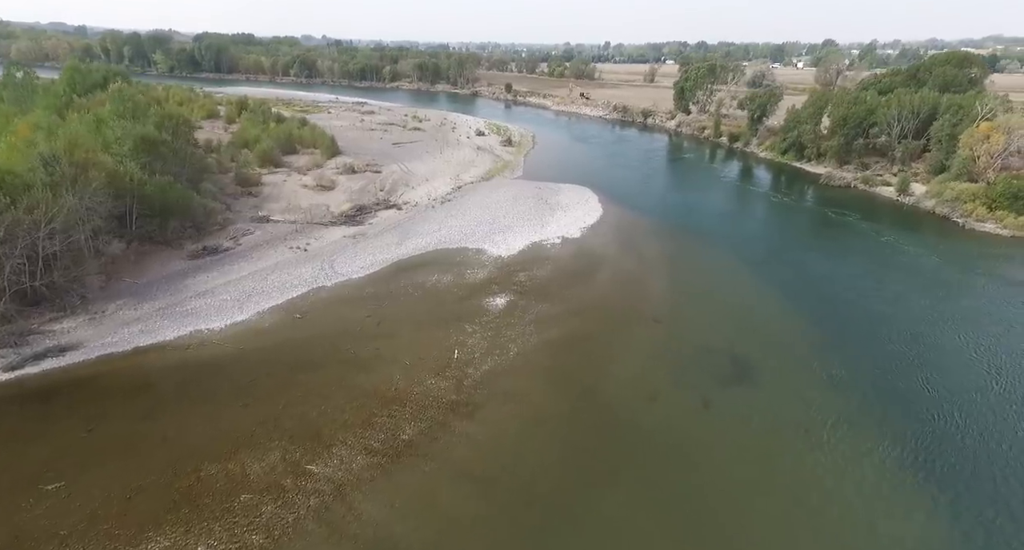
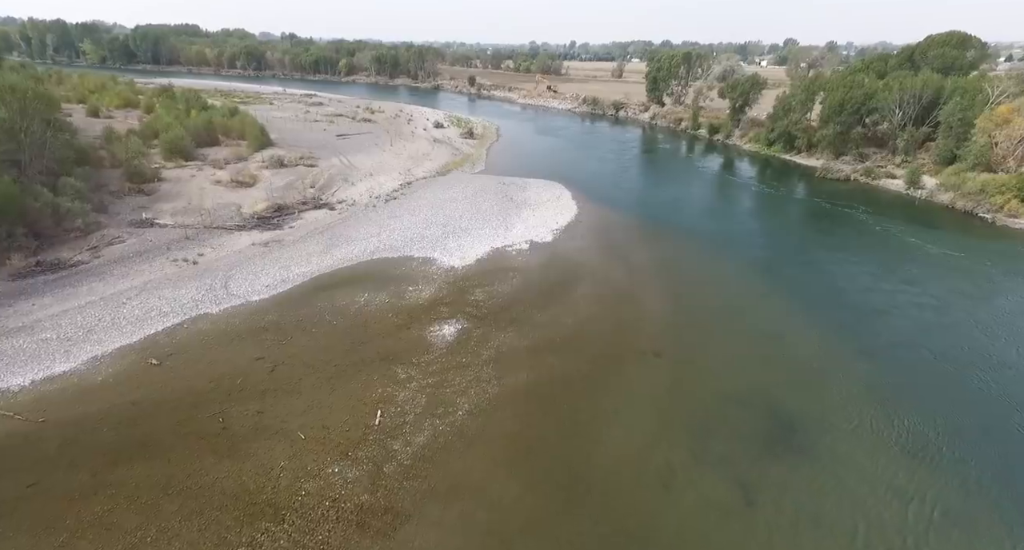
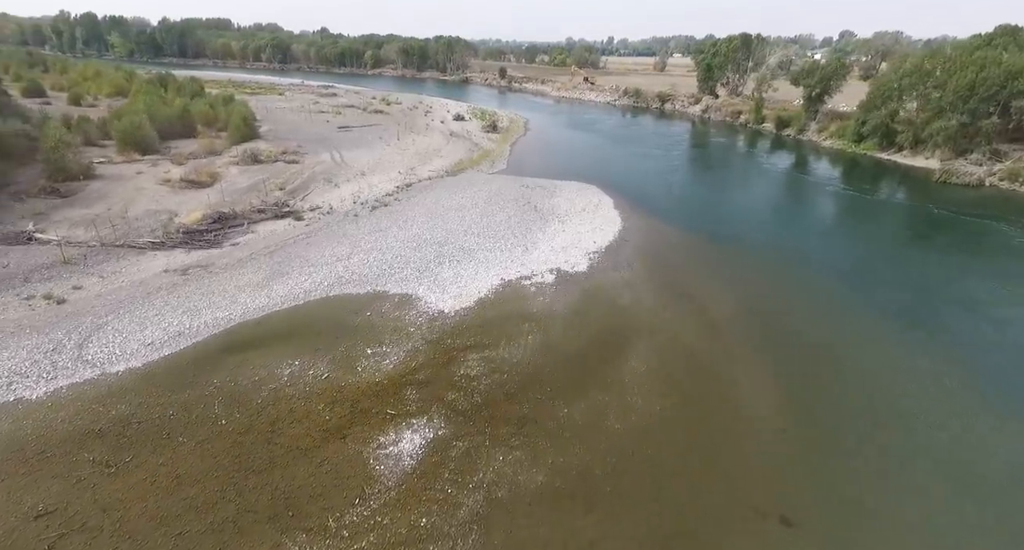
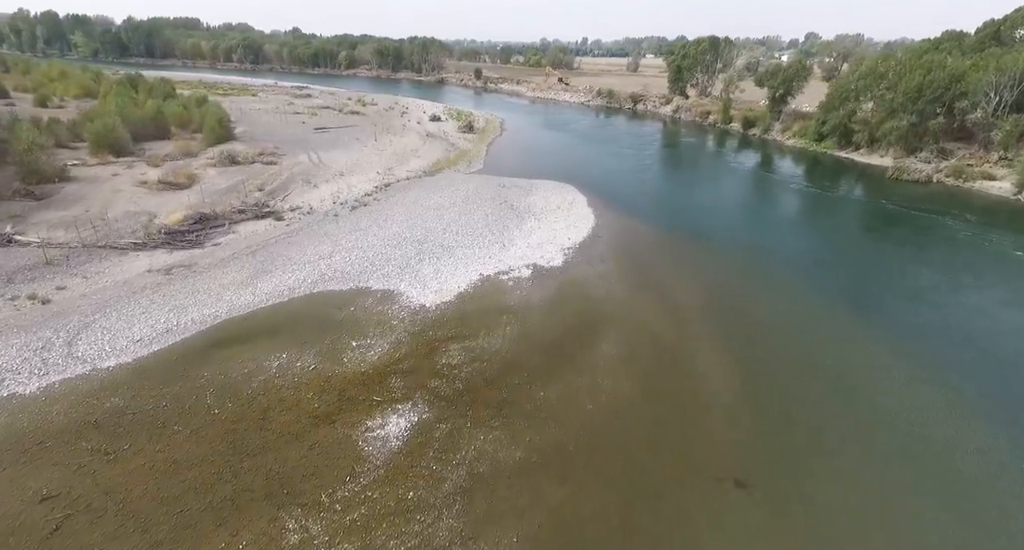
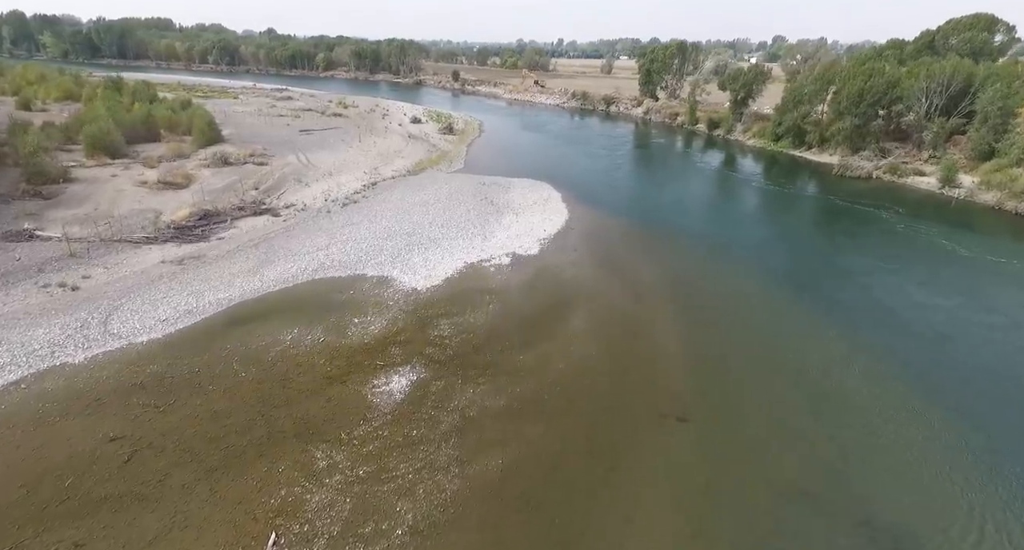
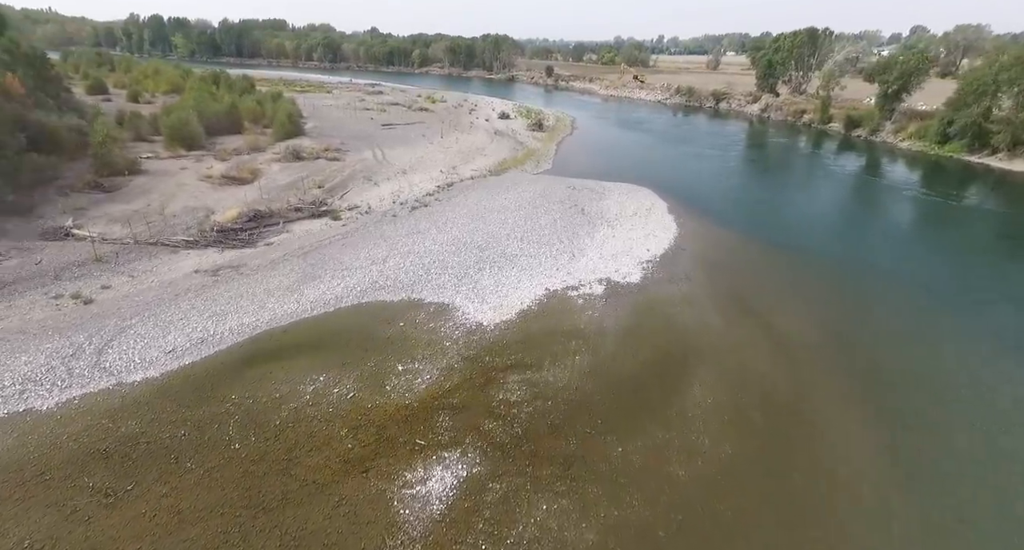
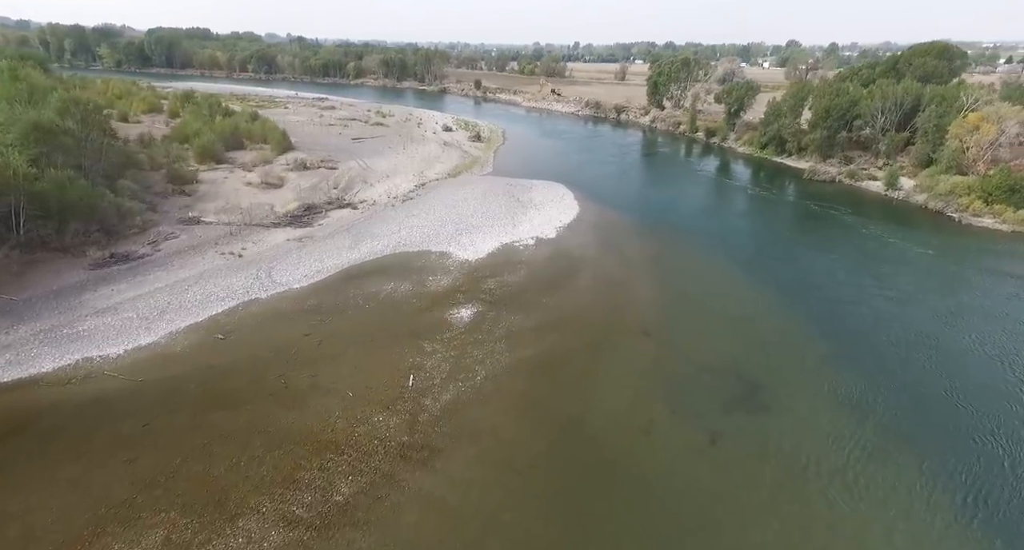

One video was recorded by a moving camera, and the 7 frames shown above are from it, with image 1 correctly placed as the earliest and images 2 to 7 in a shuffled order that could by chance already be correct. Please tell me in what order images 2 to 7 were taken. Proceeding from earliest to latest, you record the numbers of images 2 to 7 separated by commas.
7, 2, 5, 4, 3, 6
